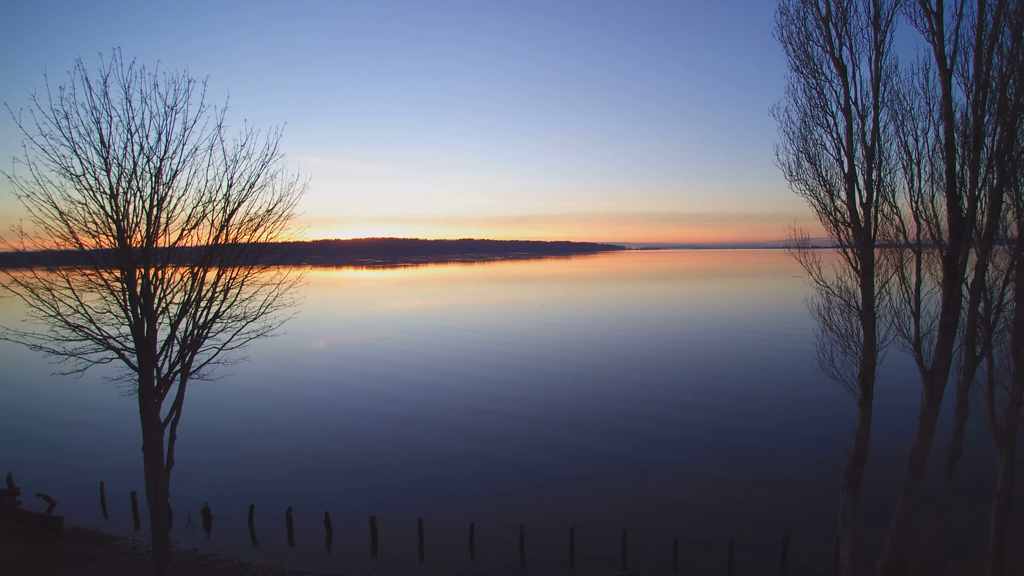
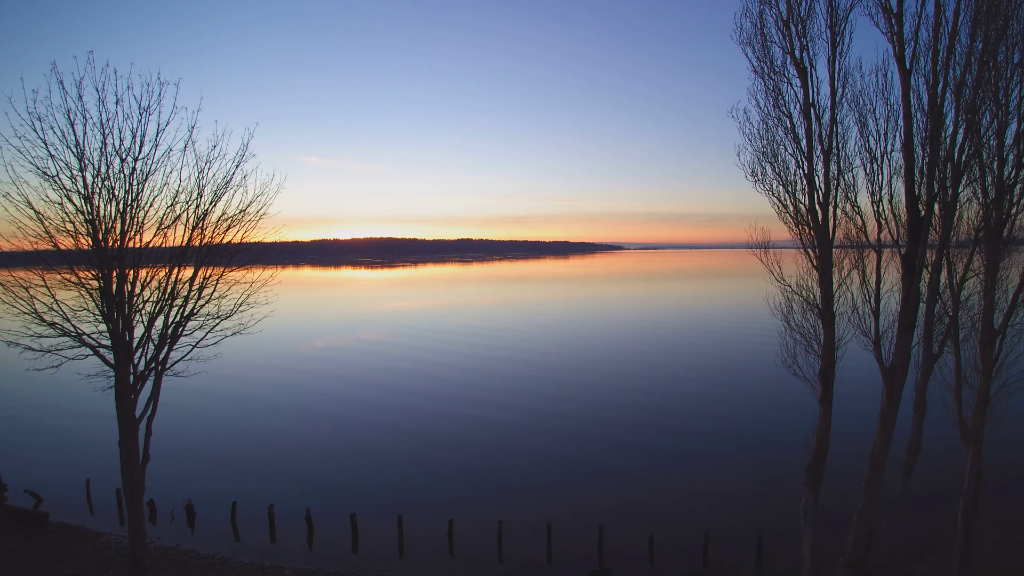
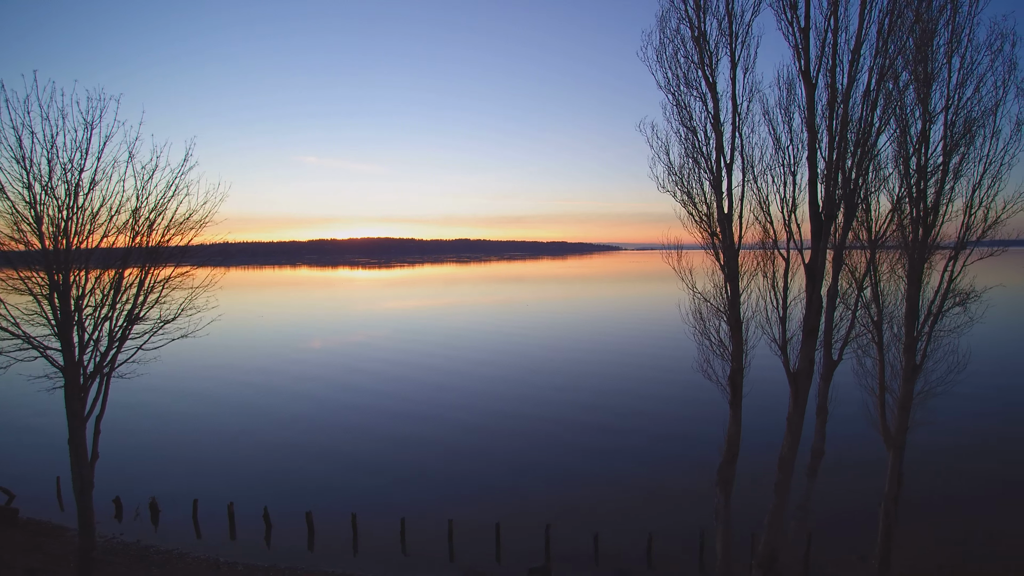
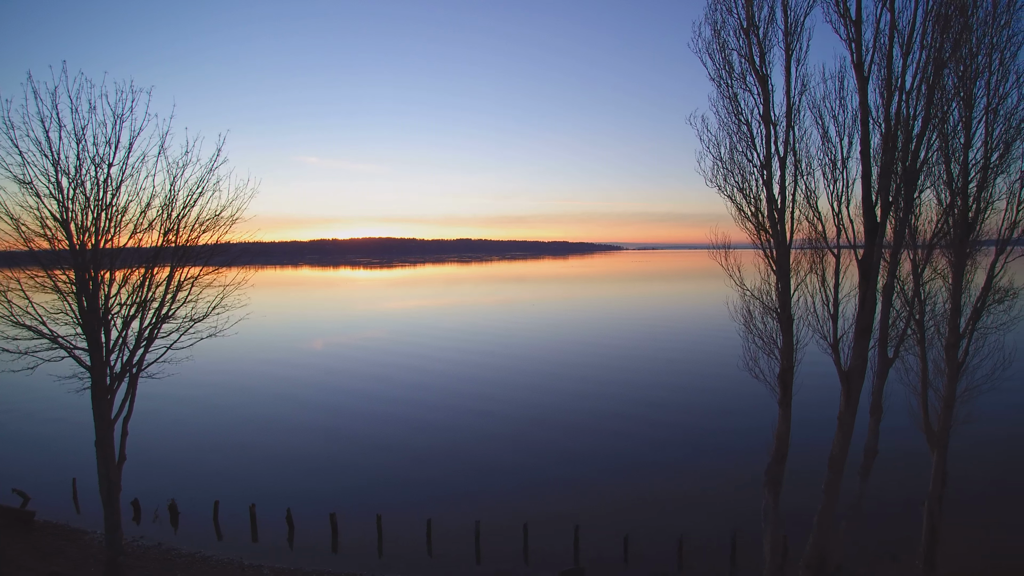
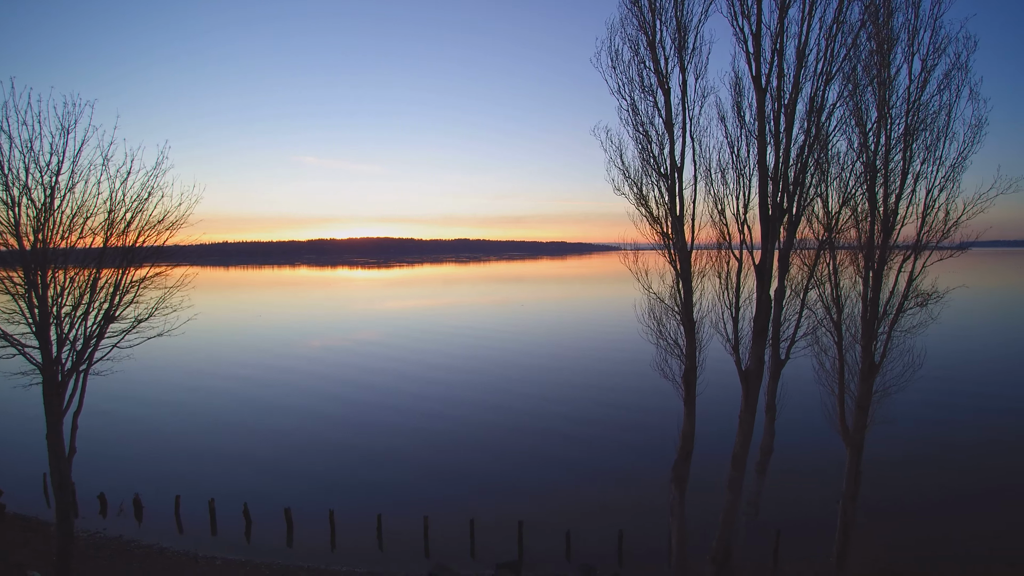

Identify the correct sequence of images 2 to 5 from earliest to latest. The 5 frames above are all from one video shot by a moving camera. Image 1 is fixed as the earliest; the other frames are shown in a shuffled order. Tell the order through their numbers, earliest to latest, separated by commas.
2, 4, 3, 5
